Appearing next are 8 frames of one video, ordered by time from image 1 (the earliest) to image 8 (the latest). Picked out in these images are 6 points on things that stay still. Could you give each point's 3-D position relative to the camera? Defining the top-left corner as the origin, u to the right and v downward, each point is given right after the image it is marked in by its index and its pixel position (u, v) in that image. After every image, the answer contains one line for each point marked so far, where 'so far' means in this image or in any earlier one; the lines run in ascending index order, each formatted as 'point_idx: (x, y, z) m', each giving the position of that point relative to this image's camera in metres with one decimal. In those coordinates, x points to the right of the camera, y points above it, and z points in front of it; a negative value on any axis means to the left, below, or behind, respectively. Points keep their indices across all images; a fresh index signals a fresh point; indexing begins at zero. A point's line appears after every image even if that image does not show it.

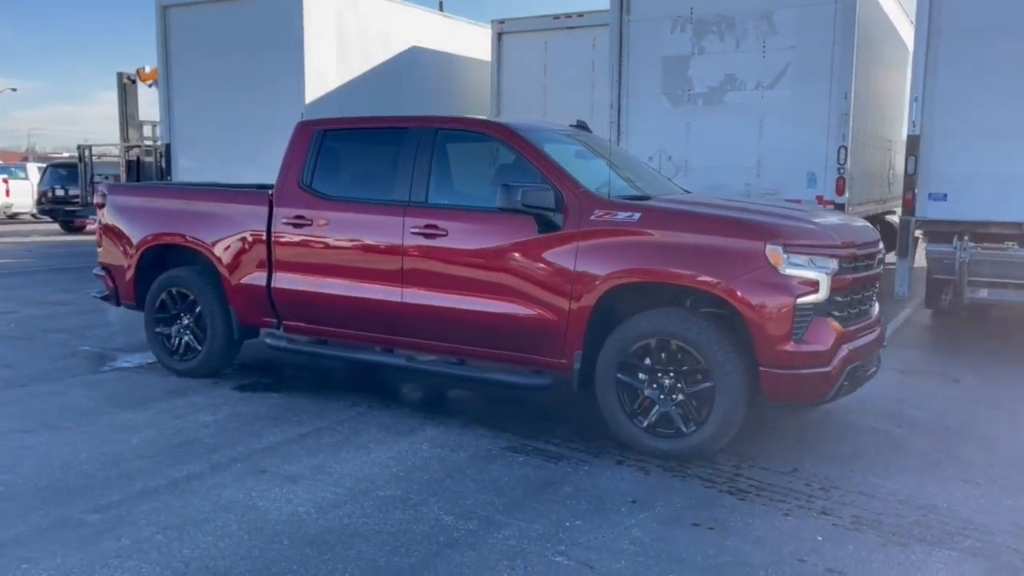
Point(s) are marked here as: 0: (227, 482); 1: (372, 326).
0: (-1.5, -1.0, +5.1) m
1: (-0.9, -0.3, +6.7) m
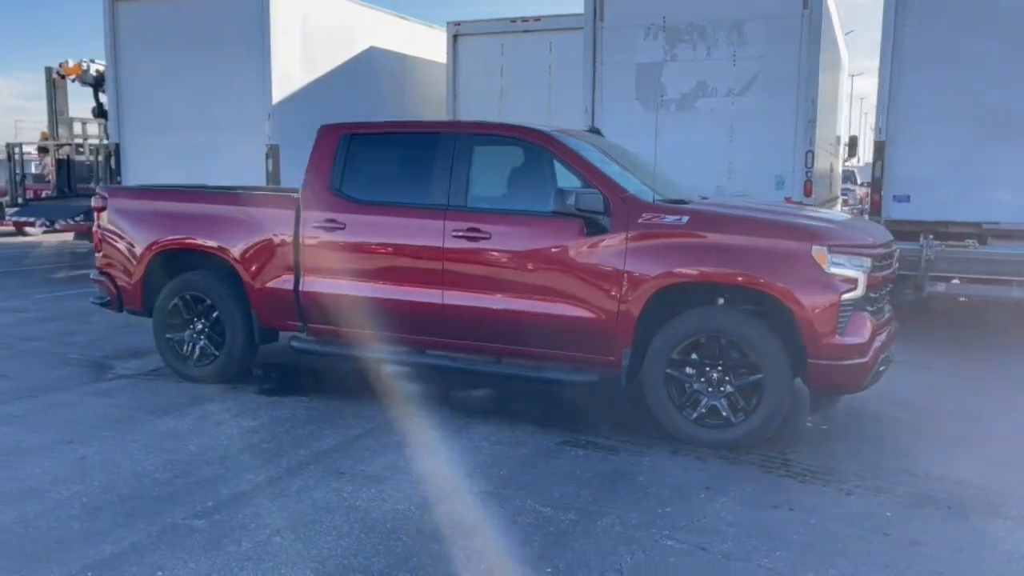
0: (-1.0, -1.0, +5.2) m
1: (-0.7, -0.3, +6.8) m
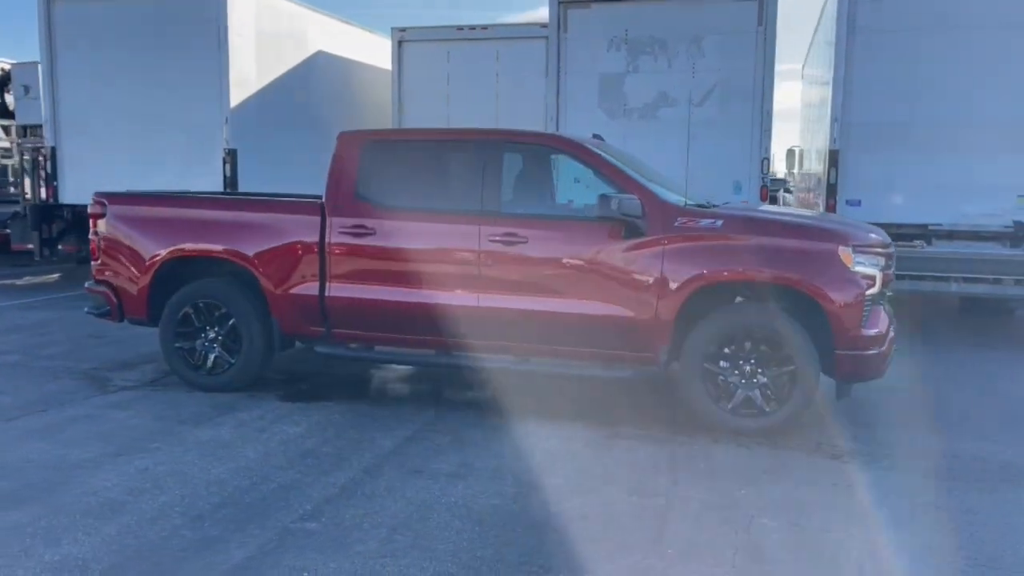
0: (-0.6, -1.1, +5.3) m
1: (-0.5, -0.3, +6.9) m
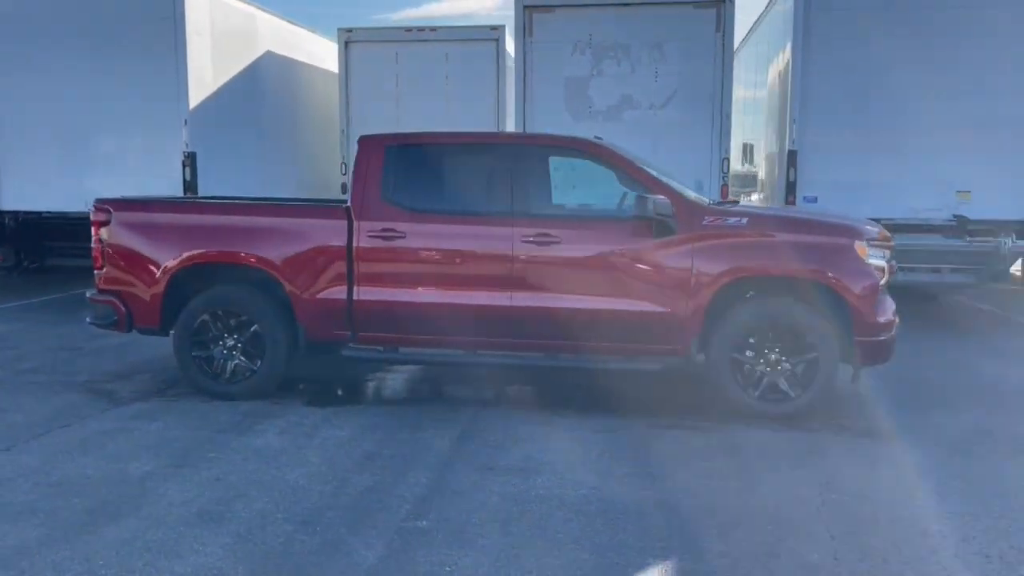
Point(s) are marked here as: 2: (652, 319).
0: (-0.2, -1.1, +5.5) m
1: (-0.3, -0.3, +7.1) m
2: (+1.0, -0.2, +6.9) m
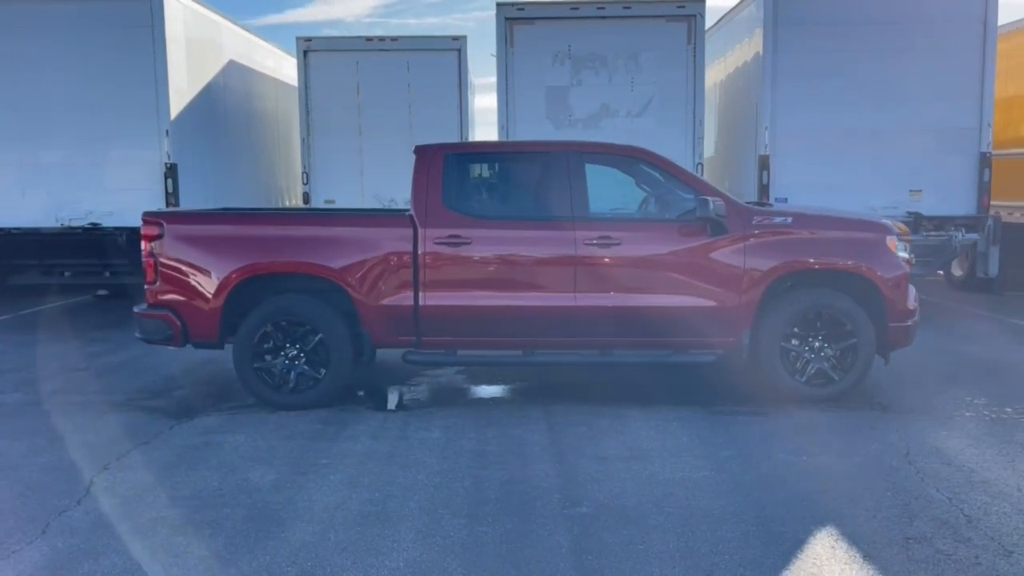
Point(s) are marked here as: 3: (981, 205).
0: (+0.5, -1.1, +5.8) m
1: (+0.1, -0.3, +7.3) m
2: (+1.4, -0.2, +7.3) m
3: (+5.5, +1.0, +11.6) m
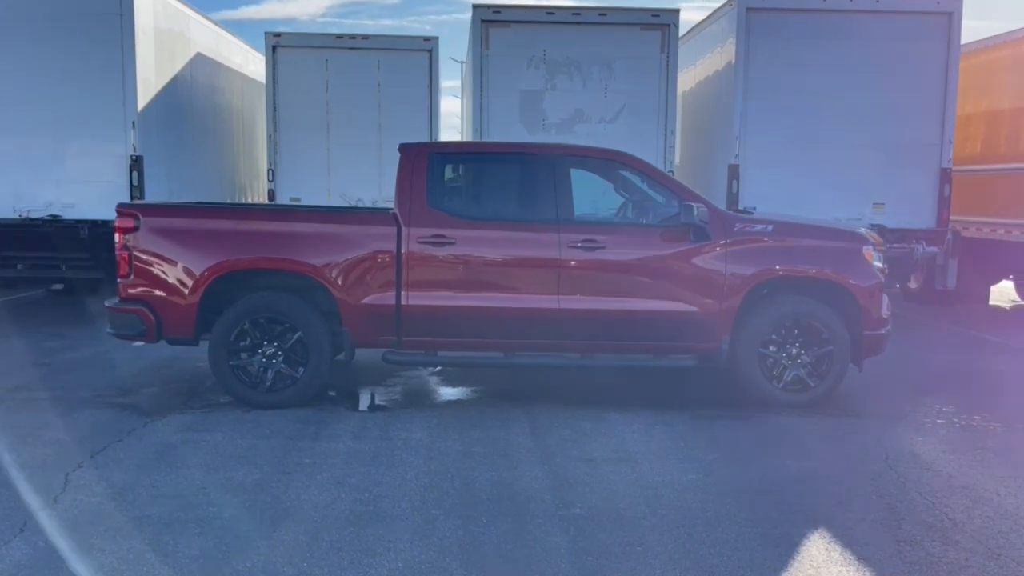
0: (+0.5, -1.1, +5.8) m
1: (0.0, -0.3, +7.3) m
2: (+1.3, -0.2, +7.4) m
3: (+5.2, +0.8, +11.8) m
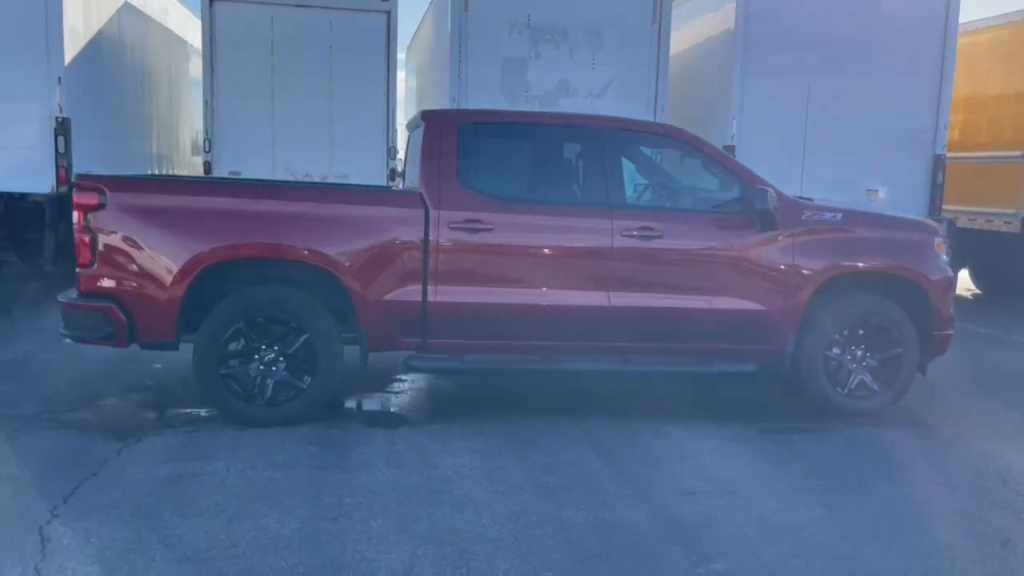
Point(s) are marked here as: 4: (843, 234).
0: (+0.9, -1.1, +4.8) m
1: (+0.3, -0.3, +6.3) m
2: (+1.6, -0.2, +6.5) m
3: (+4.8, +0.9, +11.4) m
4: (+2.2, +0.4, +6.6) m
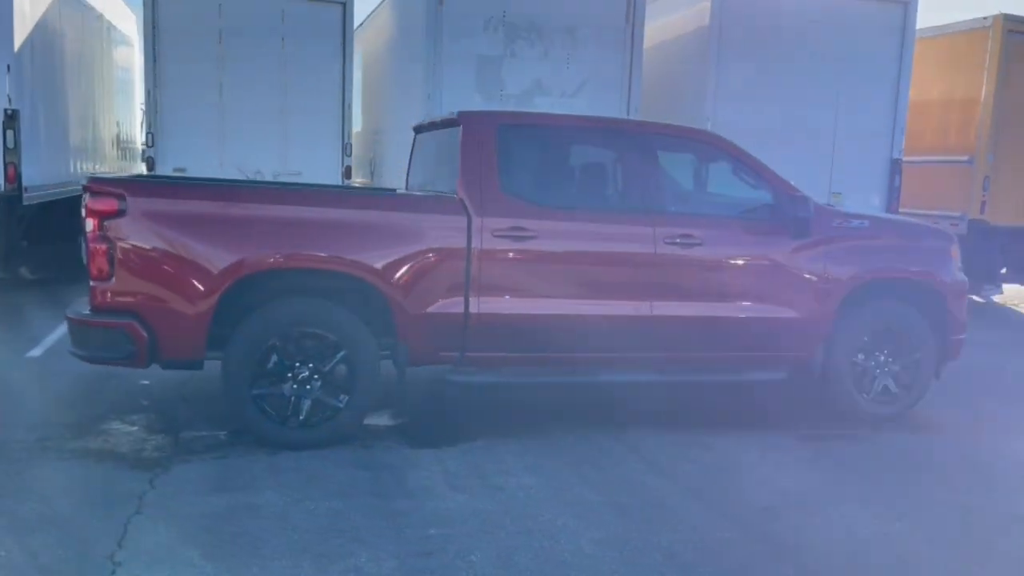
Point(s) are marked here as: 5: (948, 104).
0: (+1.3, -1.1, +4.7) m
1: (+0.5, -0.4, +6.1) m
2: (+1.8, -0.2, +6.4) m
3: (+4.4, +0.9, +11.6) m
4: (+2.4, +0.3, +6.5) m
5: (+5.4, +2.3, +12.2) m
